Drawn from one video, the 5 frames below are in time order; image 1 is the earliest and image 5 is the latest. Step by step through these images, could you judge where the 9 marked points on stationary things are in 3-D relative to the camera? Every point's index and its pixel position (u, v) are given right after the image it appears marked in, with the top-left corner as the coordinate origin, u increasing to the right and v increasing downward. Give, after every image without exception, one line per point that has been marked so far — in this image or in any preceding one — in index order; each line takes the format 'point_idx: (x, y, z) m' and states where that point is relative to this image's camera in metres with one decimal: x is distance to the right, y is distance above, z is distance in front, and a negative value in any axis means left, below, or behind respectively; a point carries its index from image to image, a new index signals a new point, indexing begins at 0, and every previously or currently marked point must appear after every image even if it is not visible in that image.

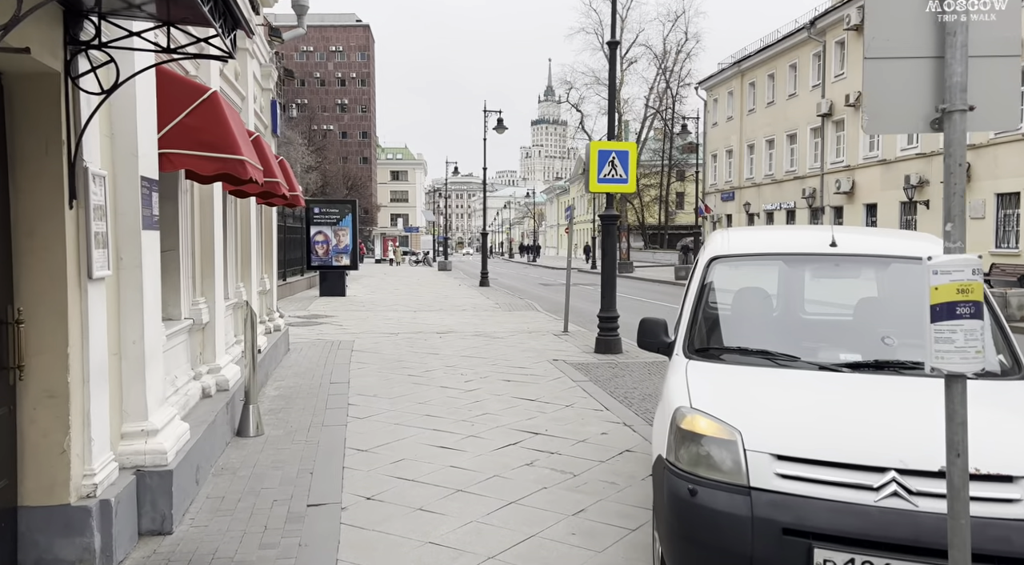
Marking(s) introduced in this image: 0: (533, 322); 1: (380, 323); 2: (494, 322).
0: (+0.4, -0.8, +15.7) m
1: (-2.6, -0.8, +15.2) m
2: (-0.4, -0.8, +15.7) m
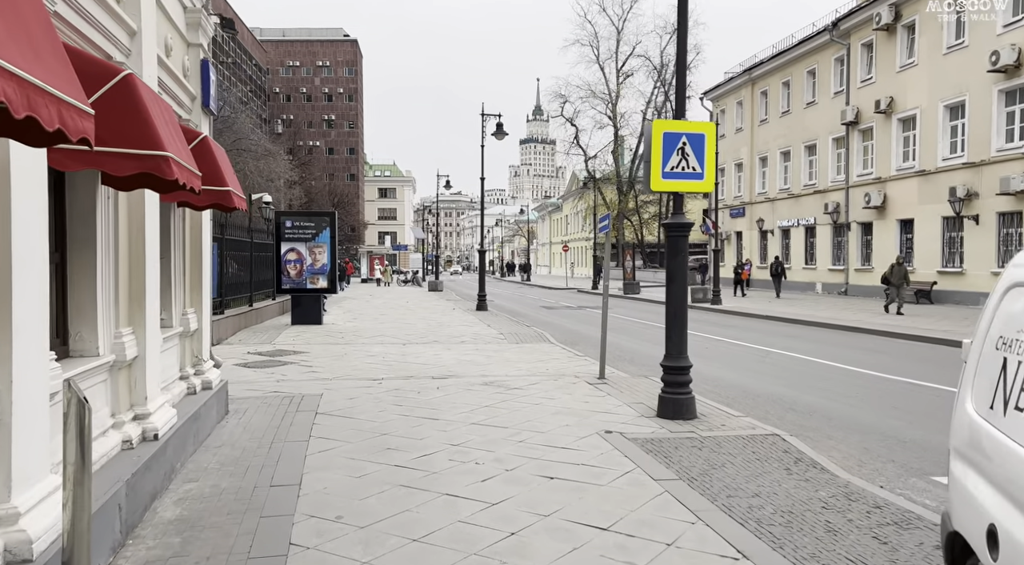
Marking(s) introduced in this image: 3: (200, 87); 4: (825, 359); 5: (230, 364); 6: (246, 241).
0: (+0.6, -1.3, +12.7) m
1: (-2.4, -1.3, +12.1) m
2: (-0.2, -1.3, +12.6) m
3: (-2.9, +1.8, +7.3) m
4: (+5.2, -1.3, +13.0) m
5: (-4.5, -1.3, +12.4) m
6: (-6.4, +1.0, +18.8) m
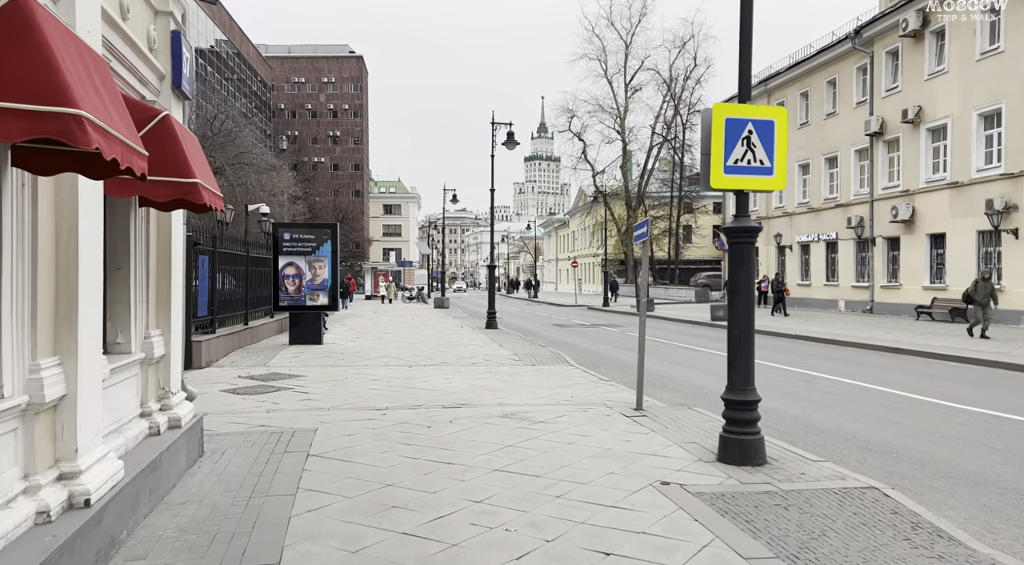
0: (+0.9, -1.5, +11.4) m
1: (-2.1, -1.5, +10.8) m
2: (+0.1, -1.5, +11.3) m
3: (-2.7, +1.7, +6.1) m
4: (+5.5, -1.5, +11.6) m
5: (-4.2, -1.5, +11.1) m
6: (-6.1, +0.6, +17.5) m
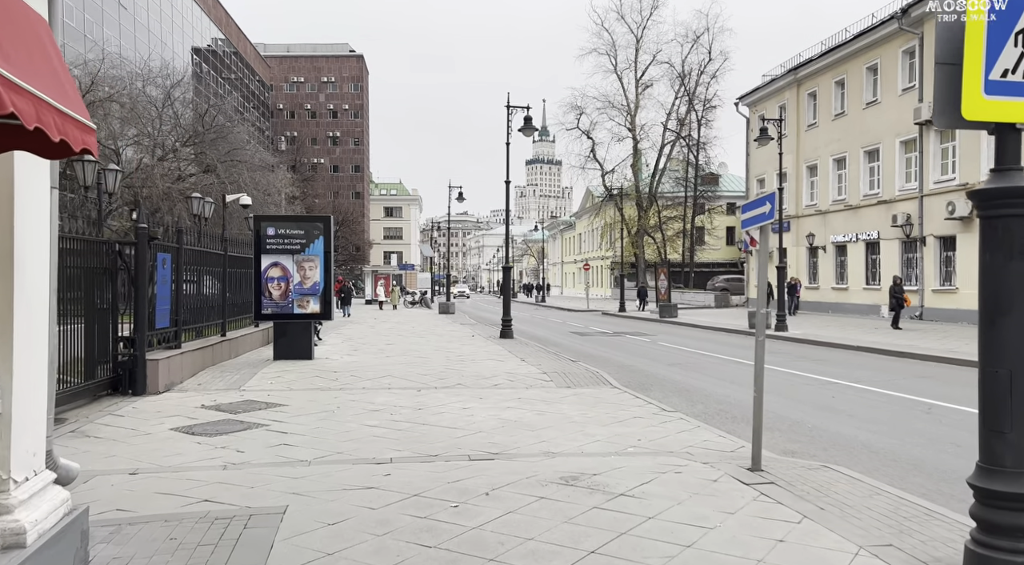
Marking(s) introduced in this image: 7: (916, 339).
0: (+1.4, -1.6, +8.7) m
1: (-1.6, -1.6, +8.1) m
2: (+0.6, -1.6, +8.6) m
3: (-2.2, +1.7, +3.5) m
4: (+6.0, -1.6, +9.0) m
5: (-3.8, -1.6, +8.5) m
6: (-5.6, +0.6, +14.9) m
7: (+10.1, -1.4, +19.3) m
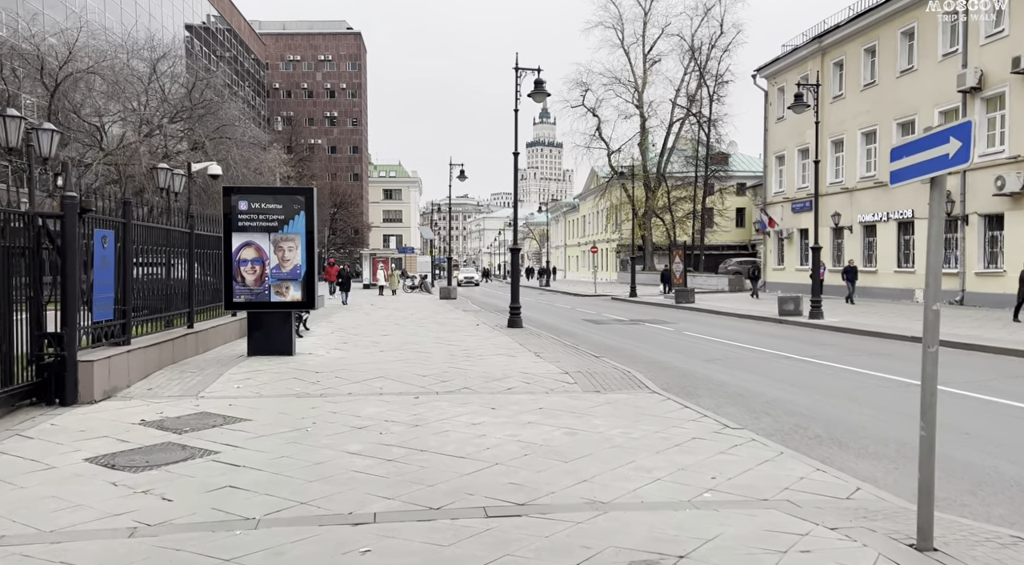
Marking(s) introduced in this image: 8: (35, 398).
0: (+1.6, -1.4, +6.7) m
1: (-1.4, -1.4, +6.0) m
2: (+0.8, -1.4, +6.6) m
3: (-2.0, +1.7, +1.3) m
4: (+6.2, -1.4, +6.9) m
5: (-3.5, -1.4, +6.4) m
6: (-5.4, +0.8, +12.8) m
7: (+10.3, -1.0, +17.2) m
8: (-5.3, -1.3, +8.7) m
